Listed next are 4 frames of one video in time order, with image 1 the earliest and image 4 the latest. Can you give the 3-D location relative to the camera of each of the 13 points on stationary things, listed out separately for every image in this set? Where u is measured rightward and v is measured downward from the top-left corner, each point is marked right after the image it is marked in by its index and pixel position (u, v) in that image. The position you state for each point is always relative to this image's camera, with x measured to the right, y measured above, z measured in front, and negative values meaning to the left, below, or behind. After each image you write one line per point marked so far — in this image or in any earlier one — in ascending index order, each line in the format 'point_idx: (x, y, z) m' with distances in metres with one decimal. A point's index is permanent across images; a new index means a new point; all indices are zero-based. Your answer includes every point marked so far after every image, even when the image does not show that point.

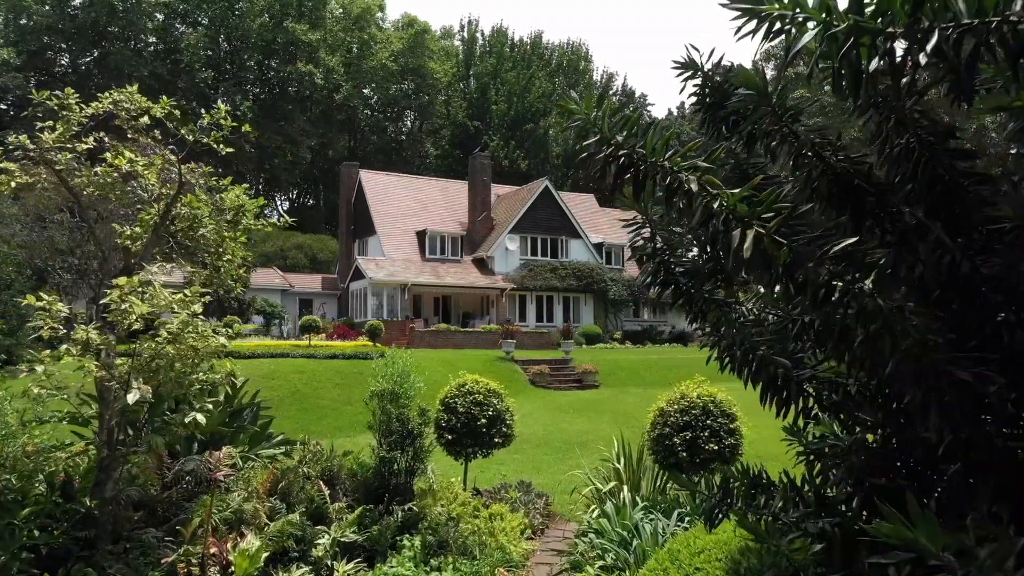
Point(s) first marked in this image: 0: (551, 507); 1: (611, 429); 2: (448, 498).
0: (+0.6, -3.4, +11.5) m
1: (+2.4, -3.5, +18.2) m
2: (-0.8, -2.7, +9.6) m
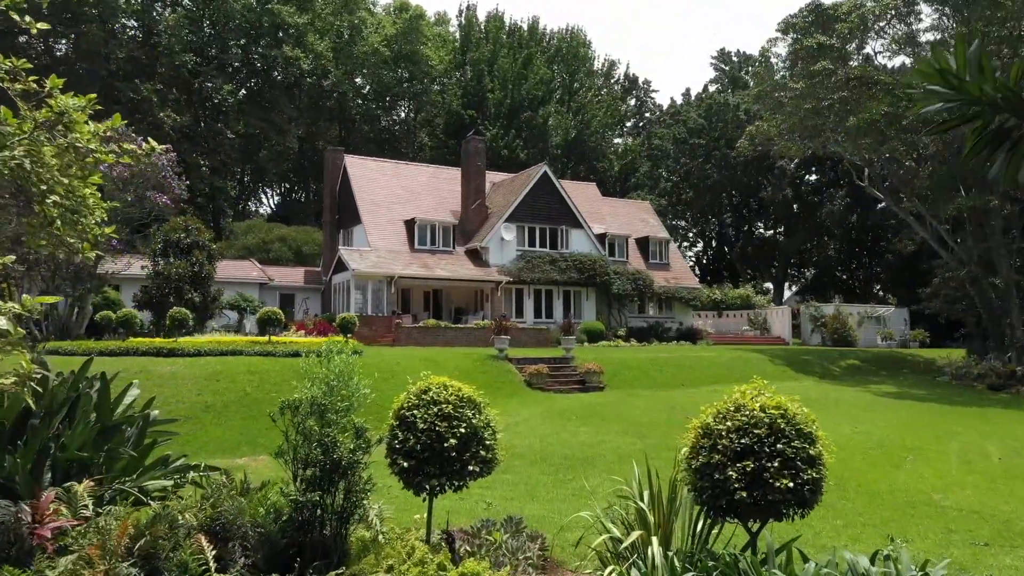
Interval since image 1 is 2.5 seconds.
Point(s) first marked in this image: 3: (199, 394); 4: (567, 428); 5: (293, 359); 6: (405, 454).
0: (+0.4, -3.0, +8.4) m
1: (+2.3, -3.2, +15.2) m
2: (-1.0, -2.4, +6.6) m
3: (-6.5, -2.2, +15.4) m
4: (+1.2, -3.1, +16.6) m
5: (-5.5, -1.8, +18.4) m
6: (-1.1, -1.7, +7.6) m
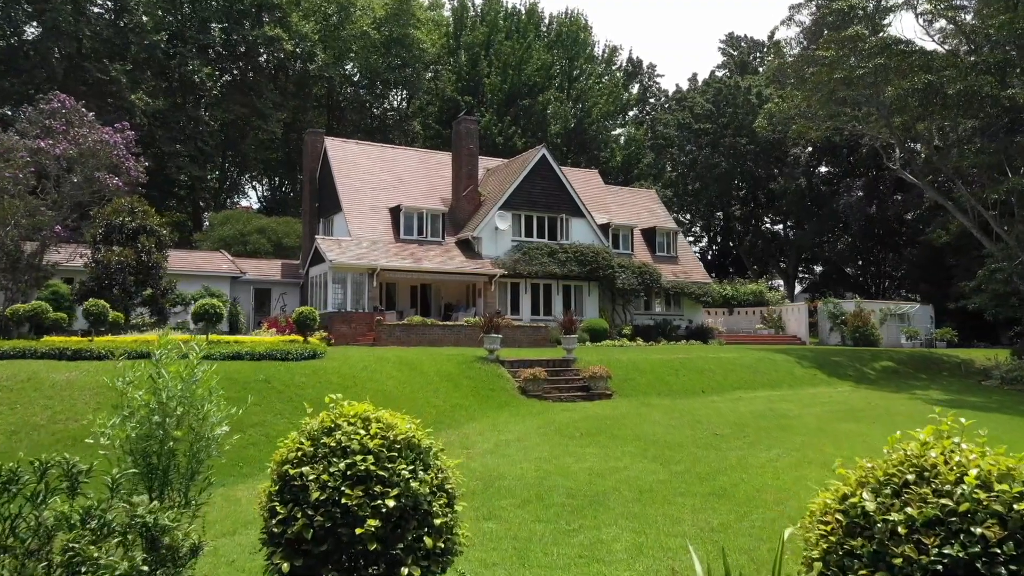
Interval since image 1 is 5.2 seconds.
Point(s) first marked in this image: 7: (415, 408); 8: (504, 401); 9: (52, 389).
0: (+0.2, -2.8, +5.1) m
1: (+2.1, -2.9, +11.9) m
2: (-1.2, -2.2, +3.2) m
3: (-6.7, -1.9, +12.0) m
4: (+1.0, -2.9, +13.3) m
5: (-5.7, -1.5, +15.0) m
6: (-1.3, -1.5, +4.2) m
7: (-2.1, -2.5, +15.6) m
8: (-0.2, -2.7, +17.6) m
9: (-7.7, -1.7, +12.4) m
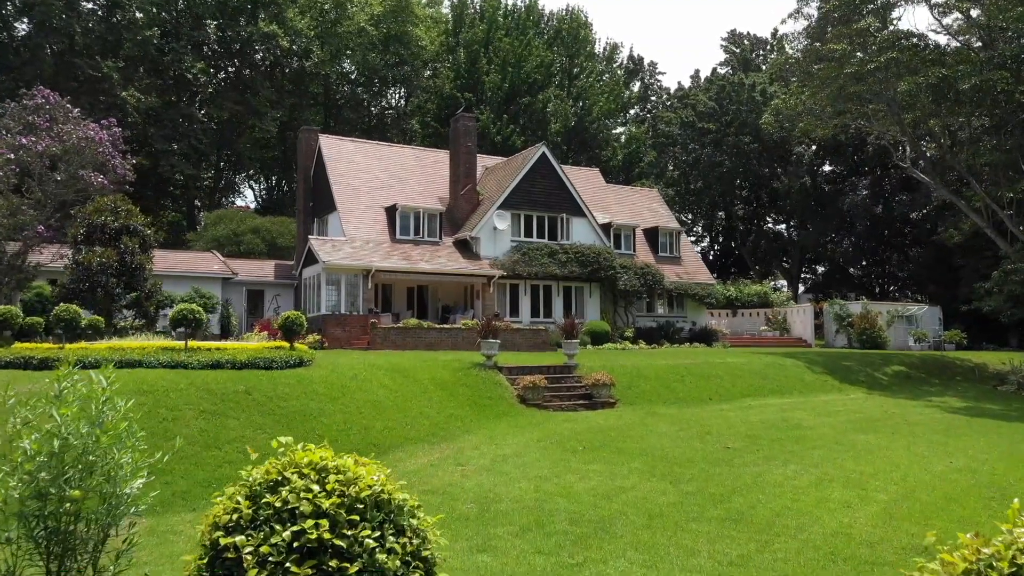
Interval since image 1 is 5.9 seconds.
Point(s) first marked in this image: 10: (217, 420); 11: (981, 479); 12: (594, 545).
0: (+0.2, -2.9, +4.2) m
1: (+2.0, -3.0, +11.0) m
2: (-1.2, -2.2, +2.3) m
3: (-6.7, -2.0, +11.1) m
4: (+1.0, -3.0, +12.4) m
5: (-5.7, -1.6, +14.1) m
6: (-1.3, -1.5, +3.3) m
7: (-2.1, -2.6, +14.7) m
8: (-0.2, -2.7, +16.7) m
9: (-7.7, -1.8, +11.5) m
10: (-5.0, -2.2, +12.6) m
11: (+7.8, -3.1, +12.1) m
12: (+1.0, -3.0, +8.8) m
